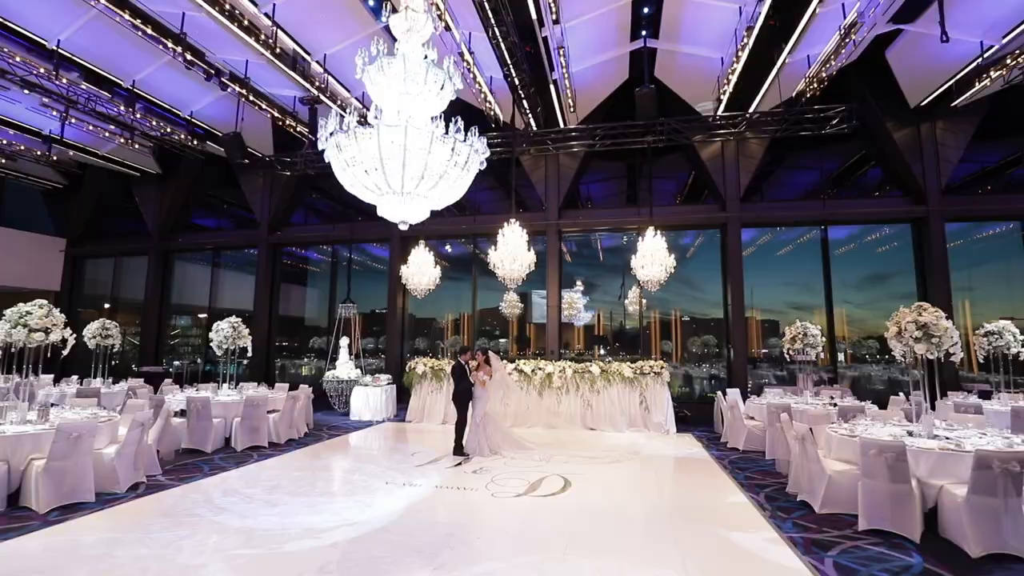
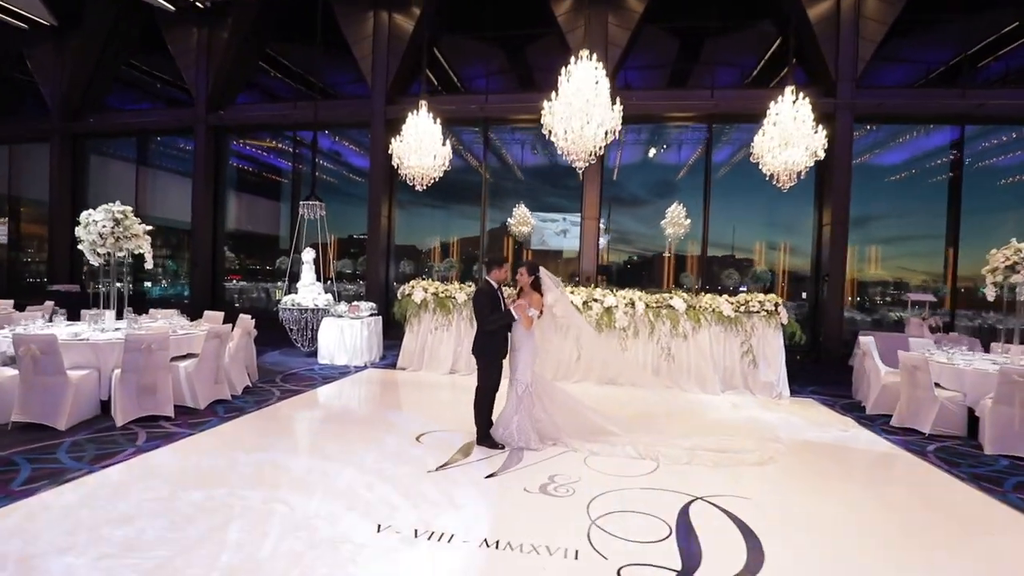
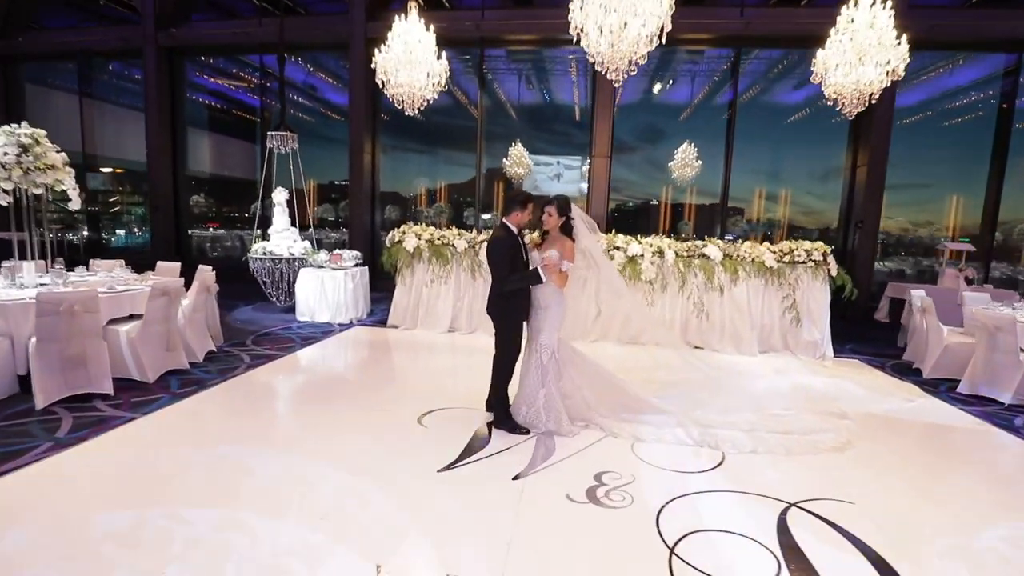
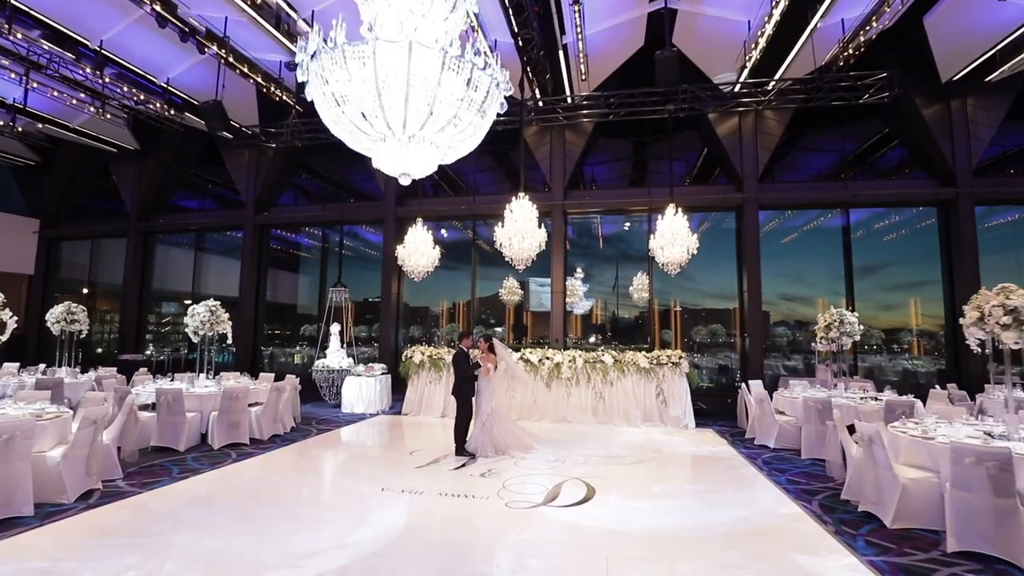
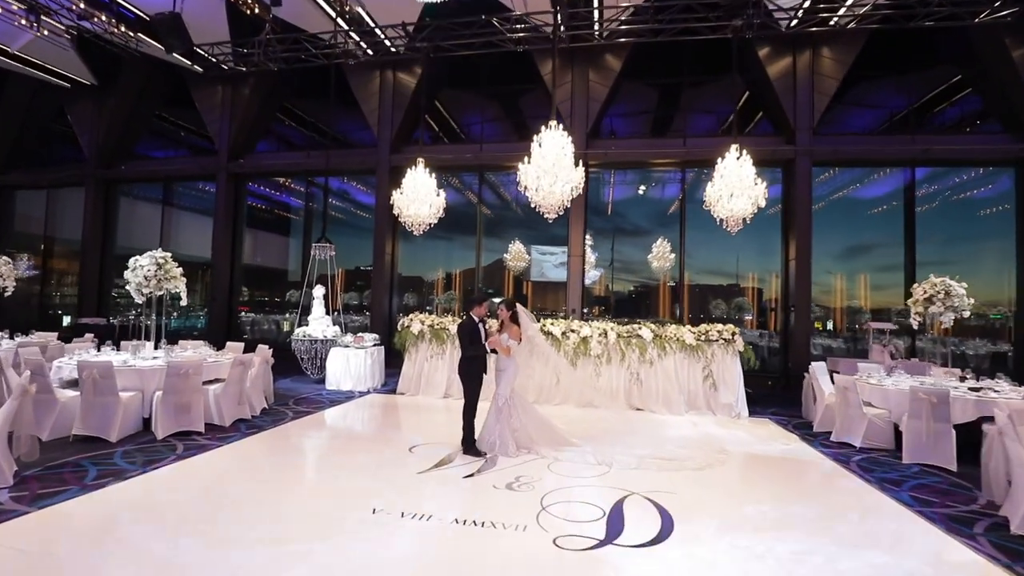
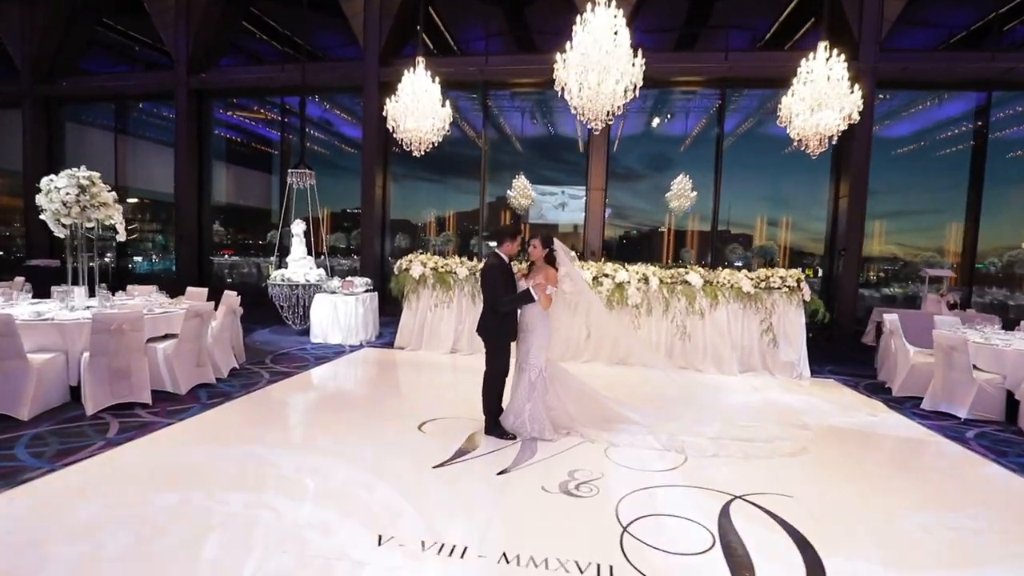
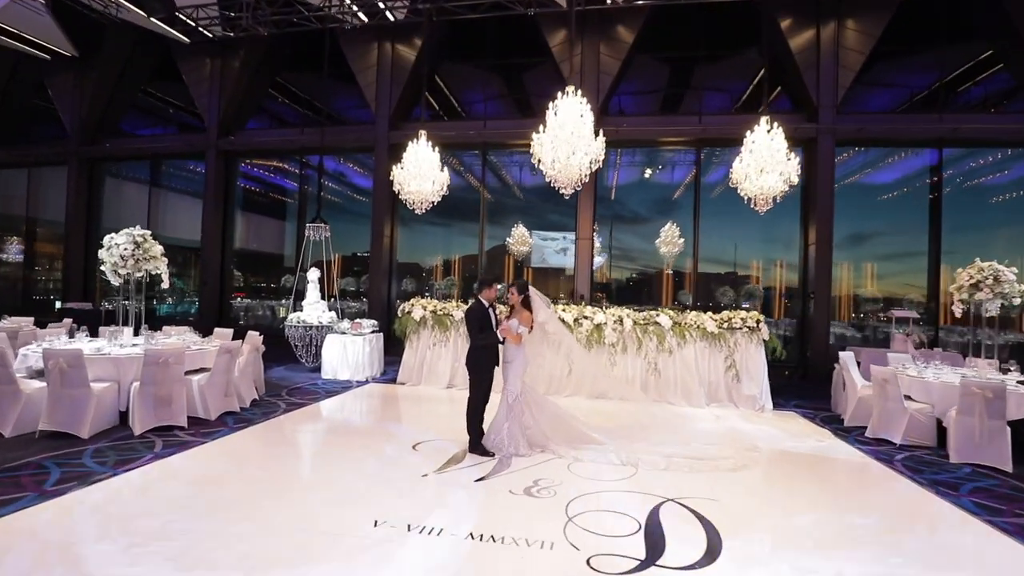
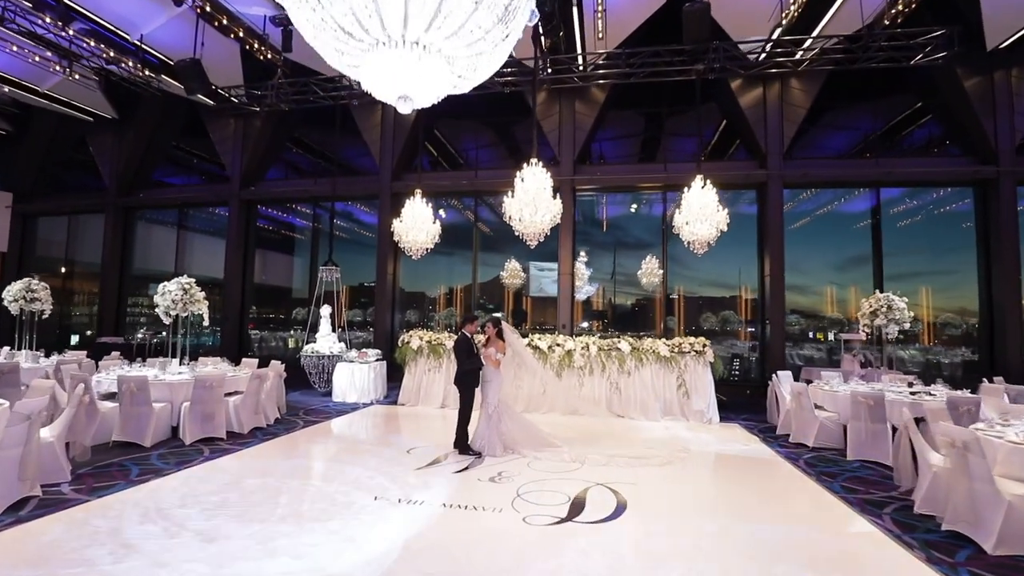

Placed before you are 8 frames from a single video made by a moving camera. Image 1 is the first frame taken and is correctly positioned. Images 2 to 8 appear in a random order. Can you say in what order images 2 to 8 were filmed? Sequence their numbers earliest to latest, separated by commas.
4, 8, 5, 7, 2, 6, 3
